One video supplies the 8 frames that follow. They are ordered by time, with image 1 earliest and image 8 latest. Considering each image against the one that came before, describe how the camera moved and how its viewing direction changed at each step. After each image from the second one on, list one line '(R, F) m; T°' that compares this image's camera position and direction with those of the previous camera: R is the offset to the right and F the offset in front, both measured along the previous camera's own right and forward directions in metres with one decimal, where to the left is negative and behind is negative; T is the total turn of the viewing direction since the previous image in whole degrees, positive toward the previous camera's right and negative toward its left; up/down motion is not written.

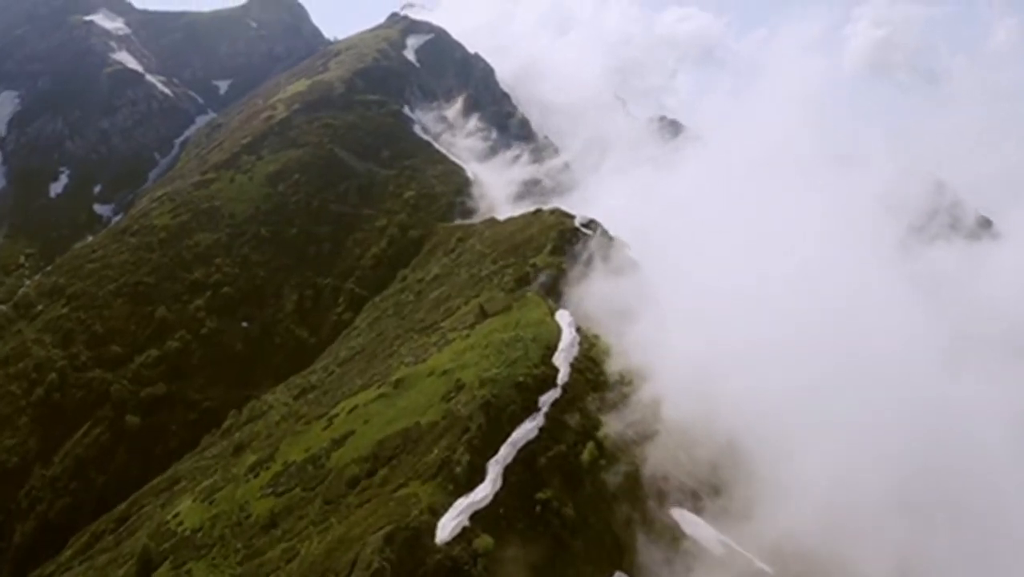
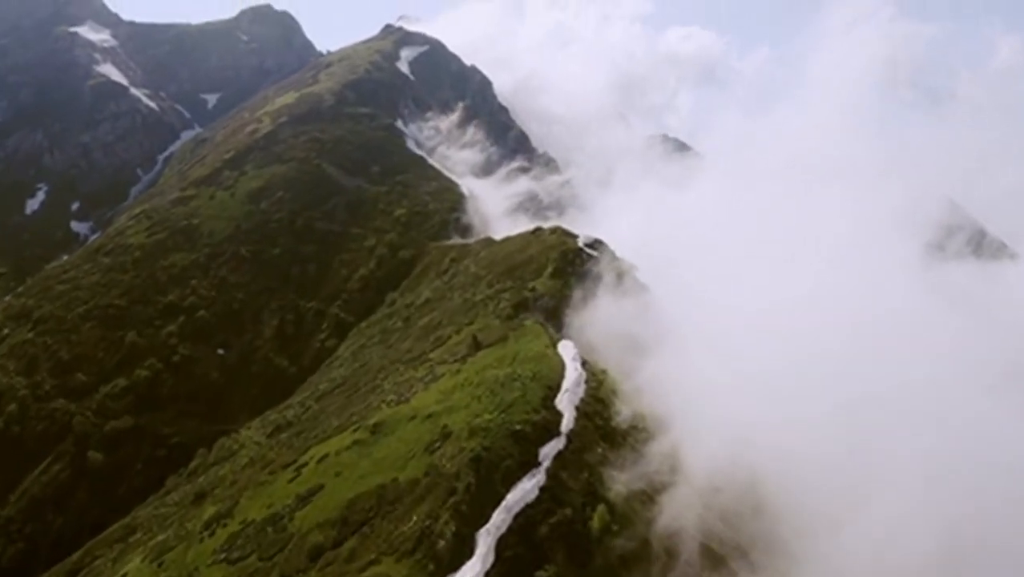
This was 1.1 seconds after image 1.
(+0.3, +16.4) m; 0°
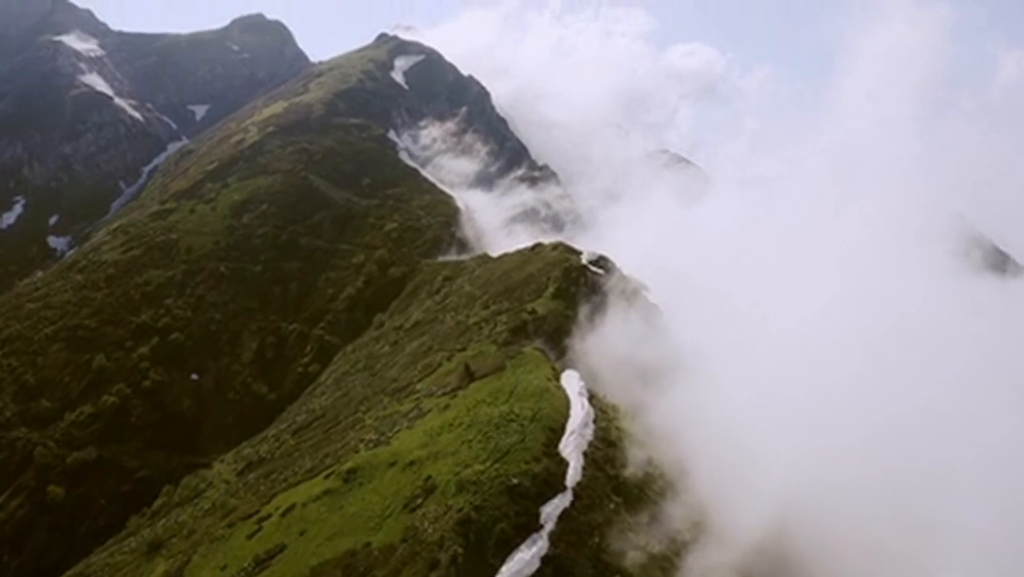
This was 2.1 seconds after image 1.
(+0.2, +14.8) m; 0°
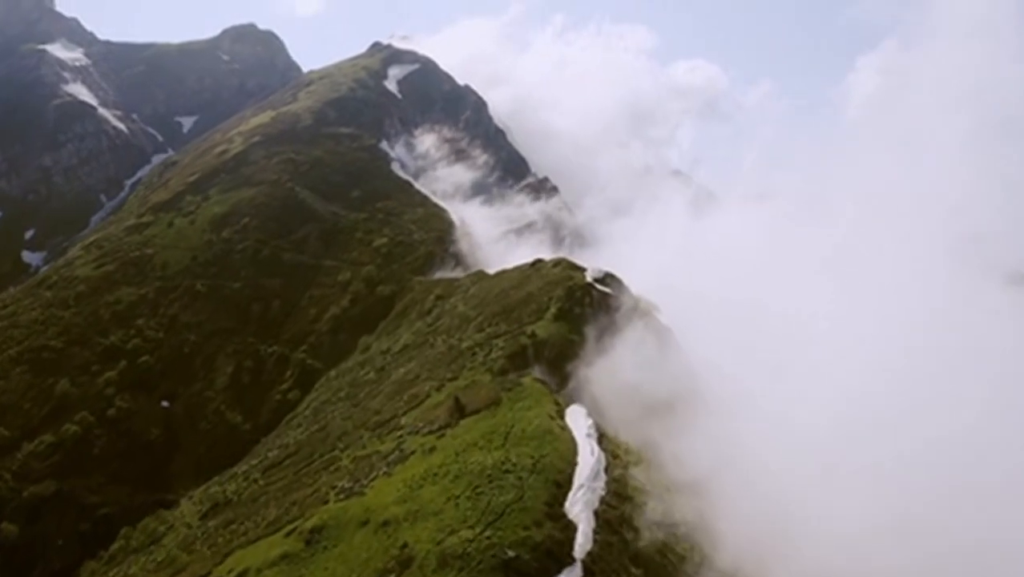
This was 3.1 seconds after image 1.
(+0.2, +14.7) m; 0°
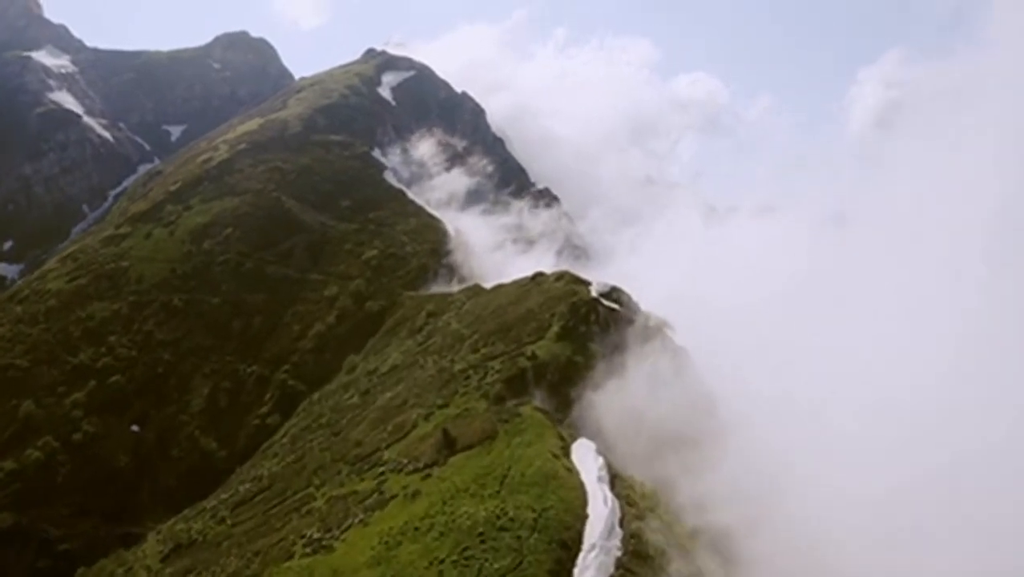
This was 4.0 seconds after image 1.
(+0.1, +12.5) m; 0°
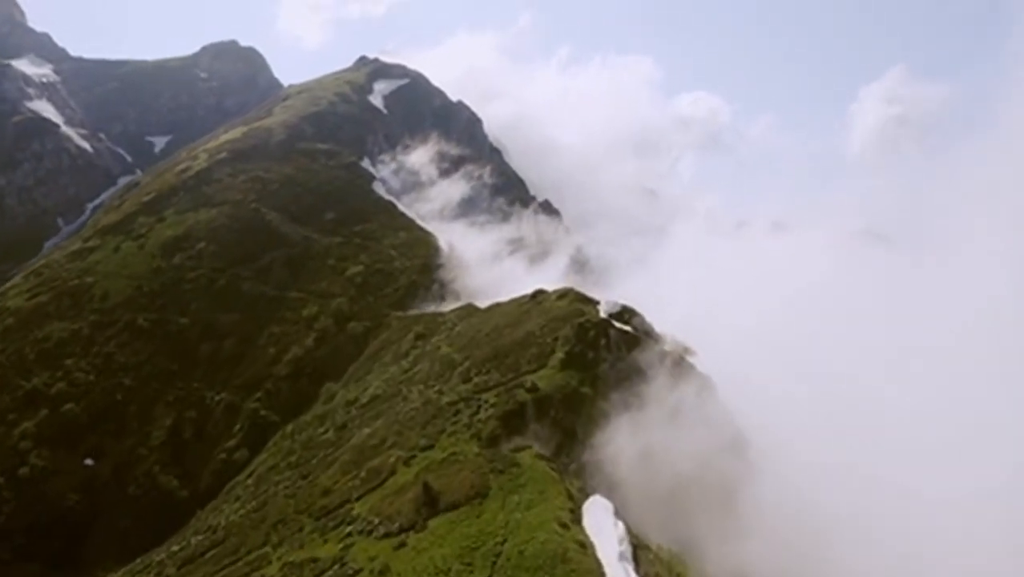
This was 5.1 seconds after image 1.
(+0.1, +16.0) m; 0°
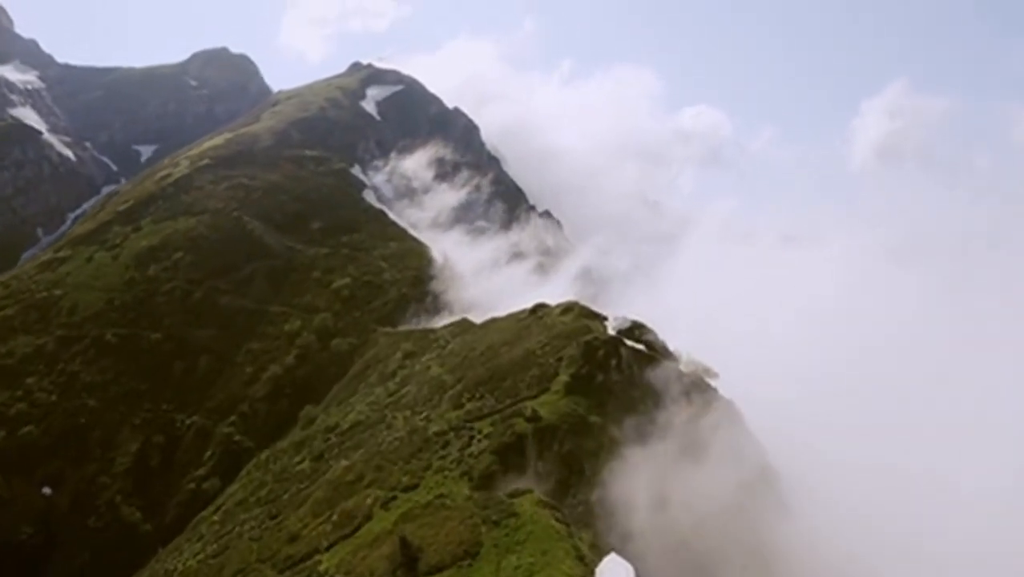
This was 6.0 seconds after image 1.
(0.0, +12.0) m; 0°
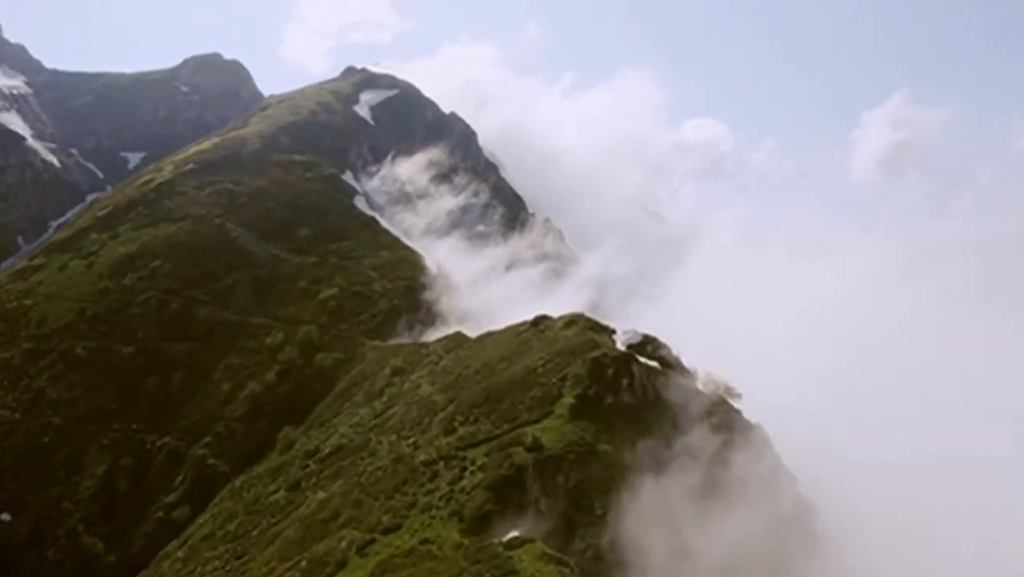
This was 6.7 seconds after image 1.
(0.0, +10.1) m; 0°
